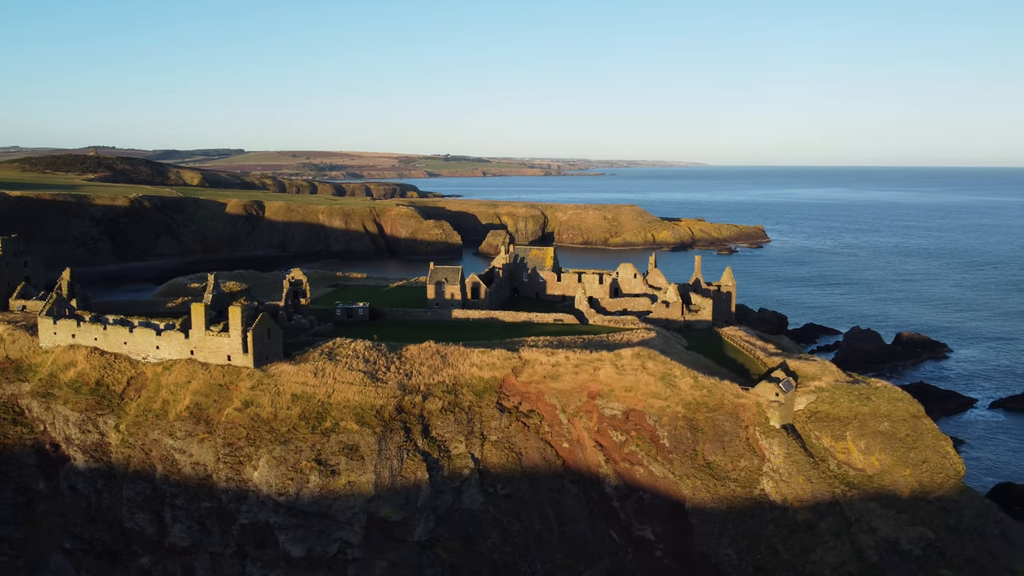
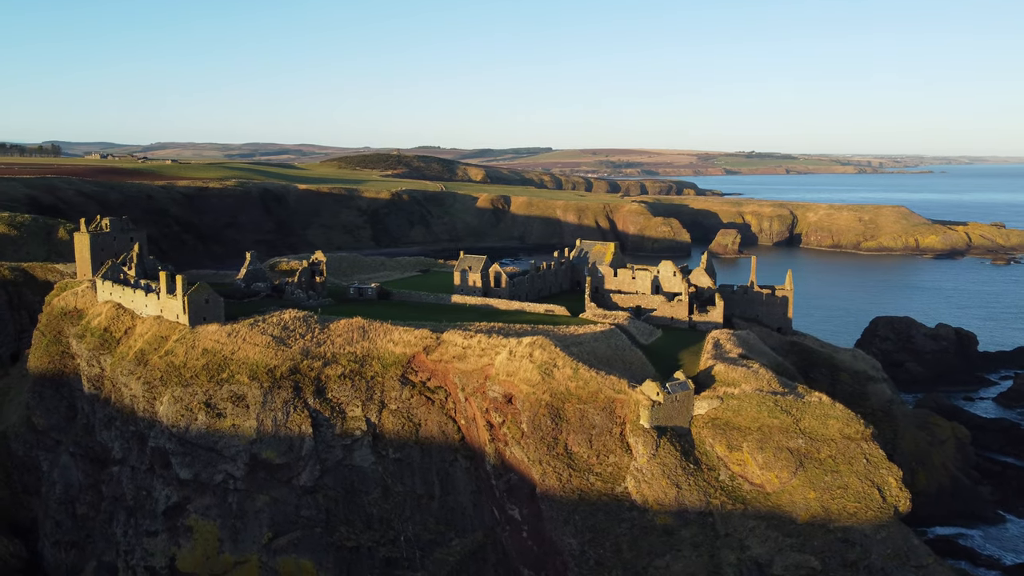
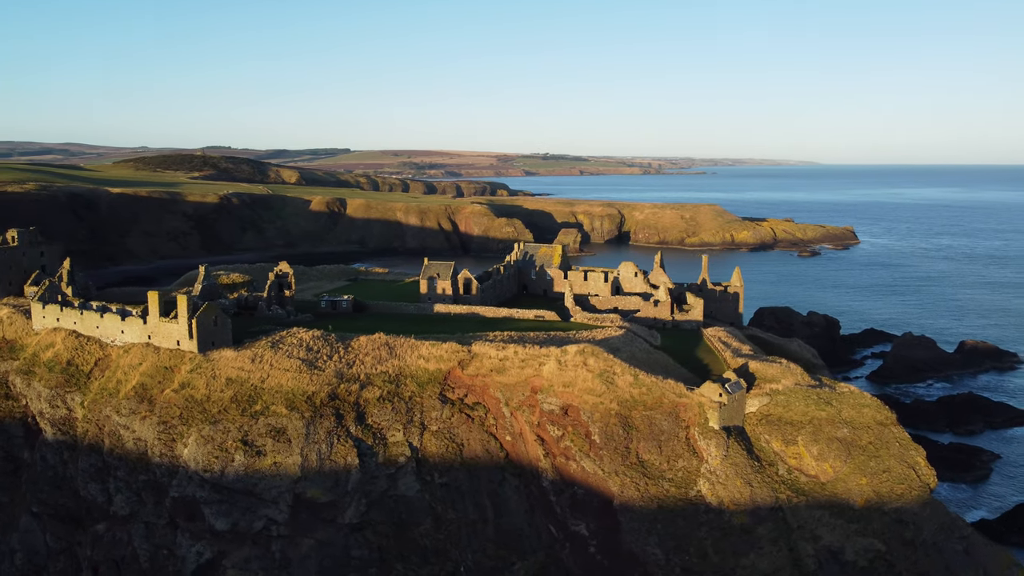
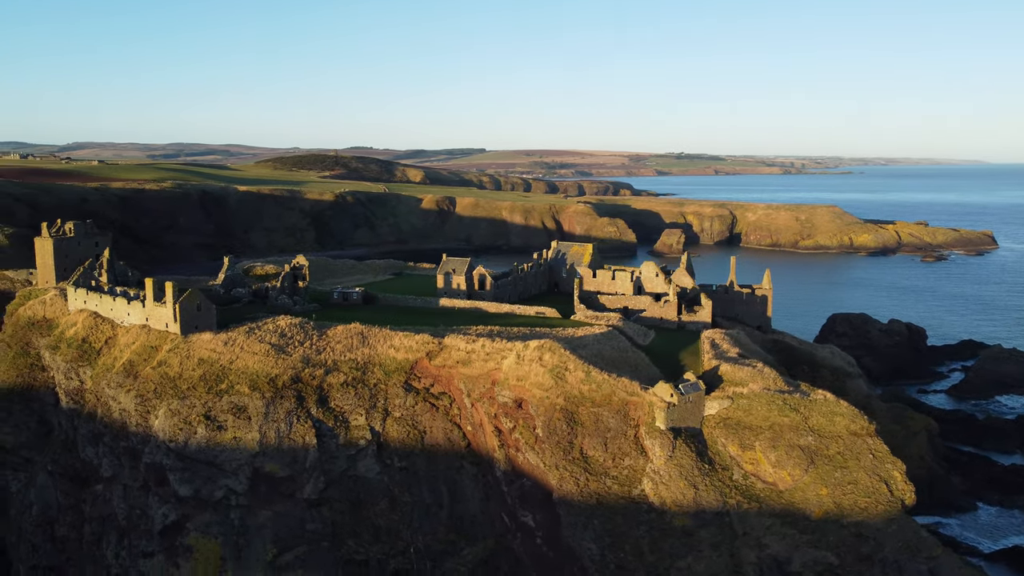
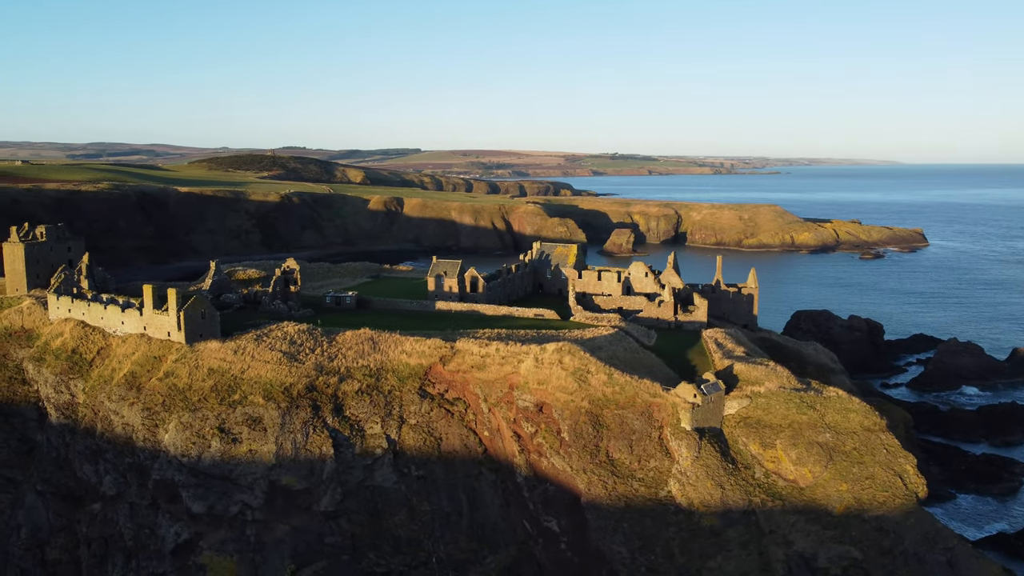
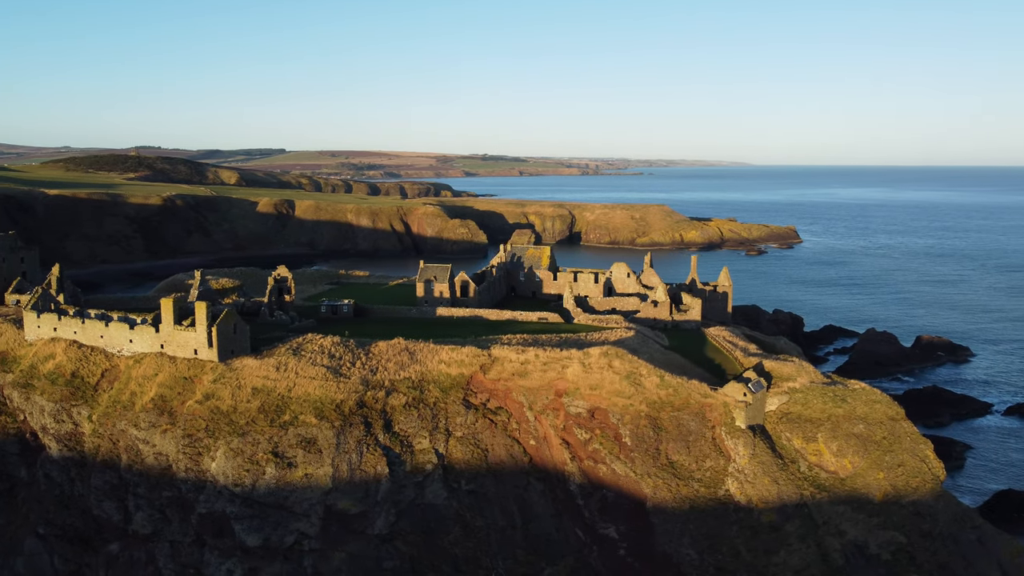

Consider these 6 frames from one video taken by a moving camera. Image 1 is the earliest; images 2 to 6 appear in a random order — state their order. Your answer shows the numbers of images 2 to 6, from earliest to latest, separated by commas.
6, 3, 5, 4, 2
